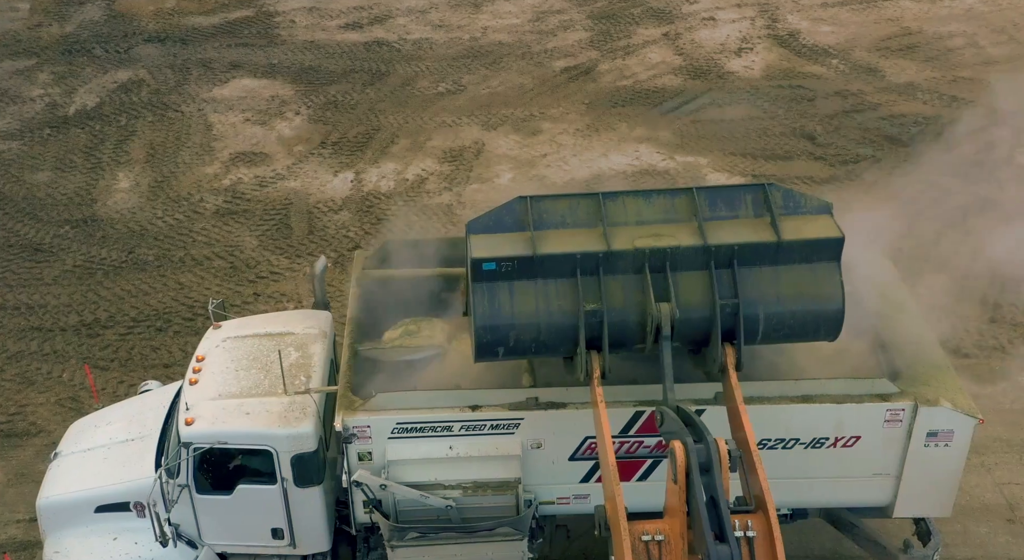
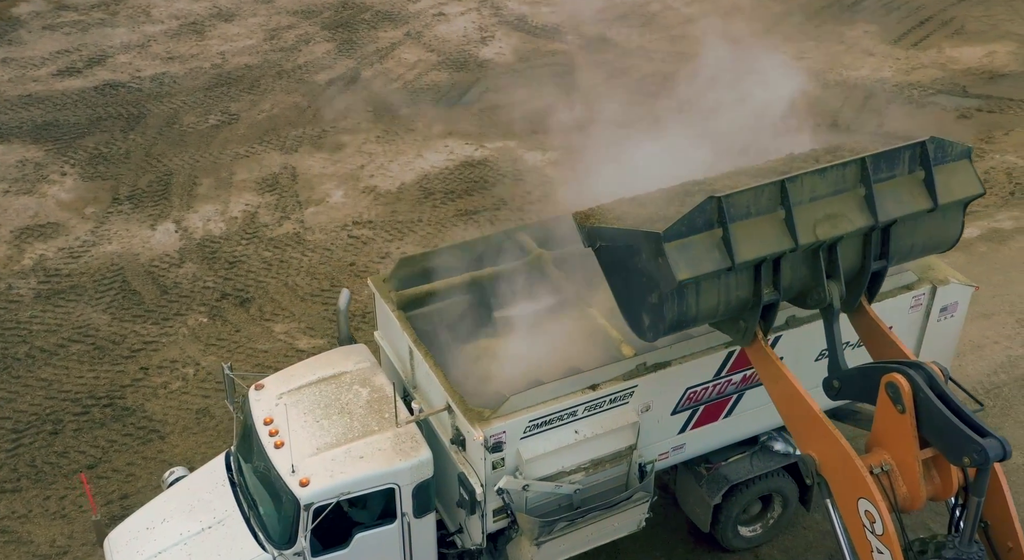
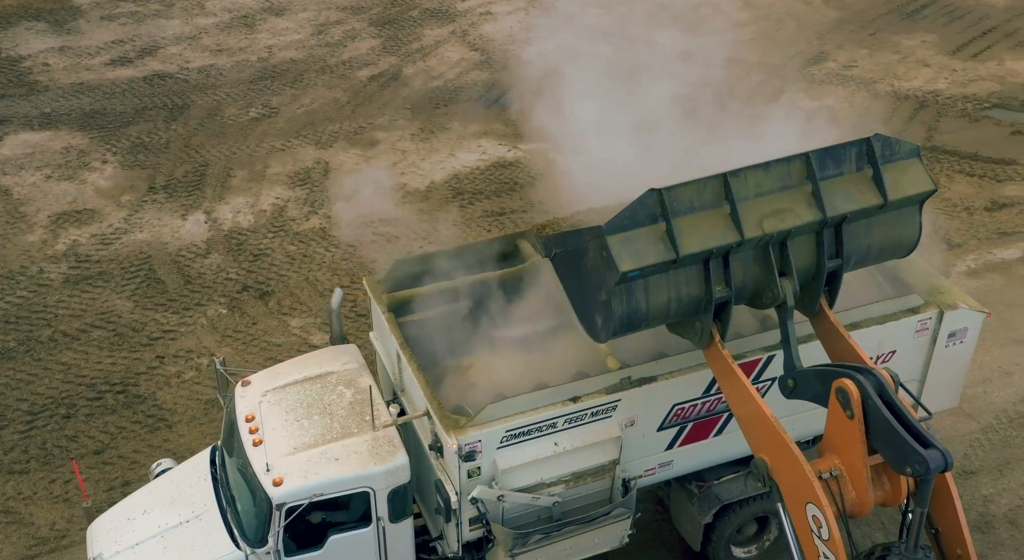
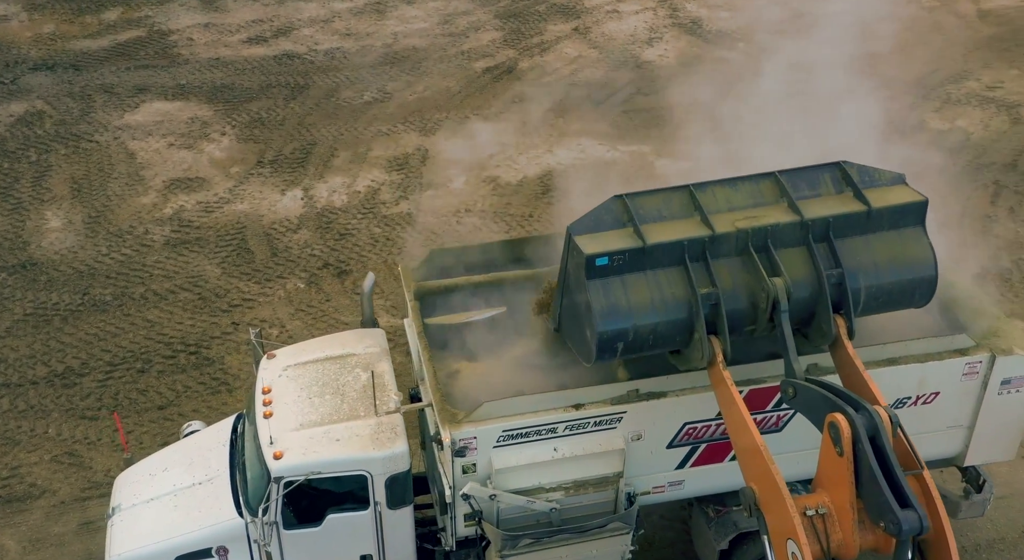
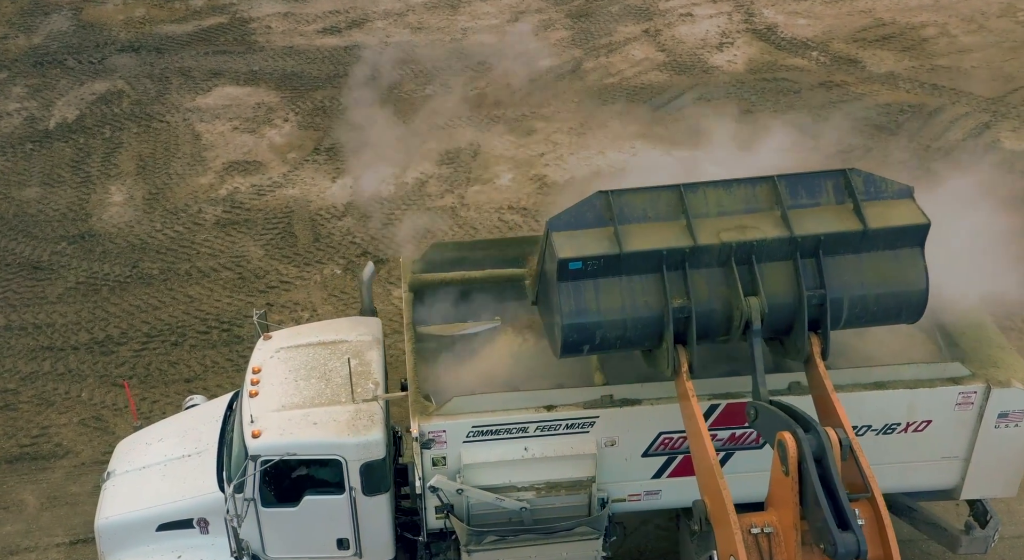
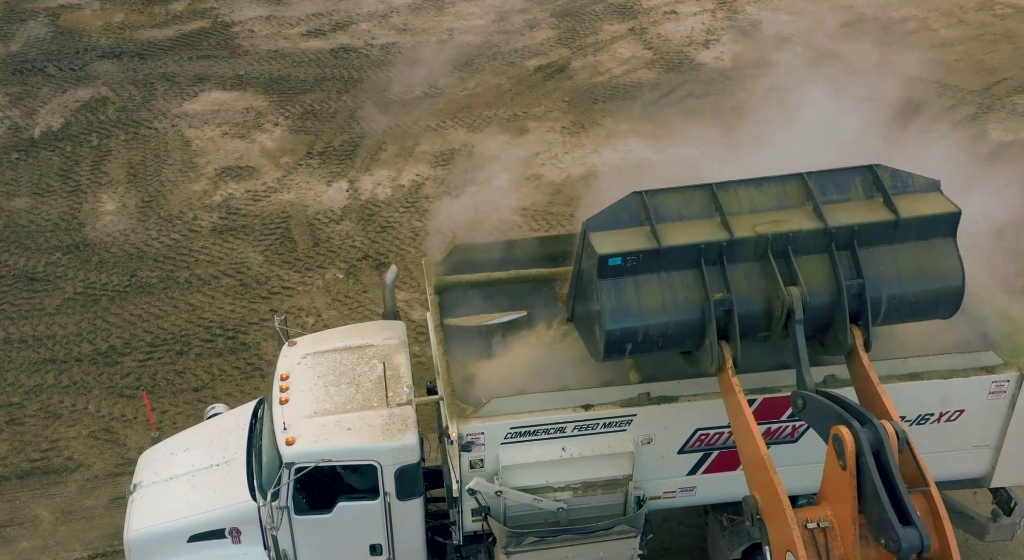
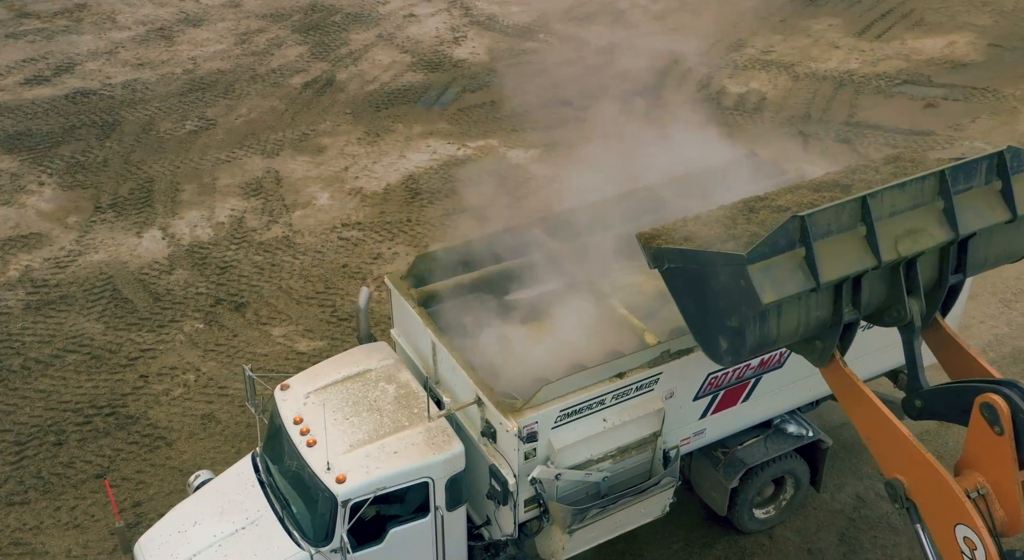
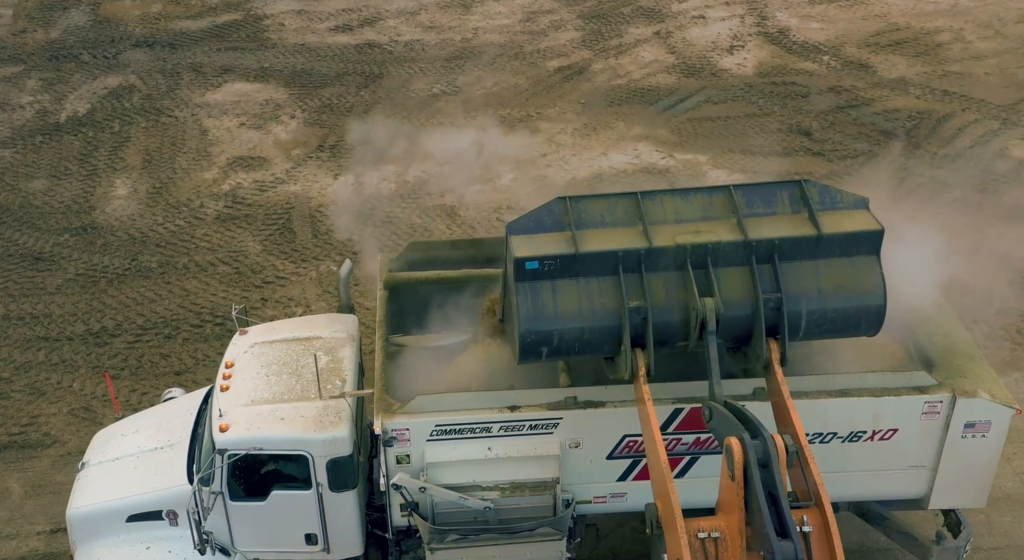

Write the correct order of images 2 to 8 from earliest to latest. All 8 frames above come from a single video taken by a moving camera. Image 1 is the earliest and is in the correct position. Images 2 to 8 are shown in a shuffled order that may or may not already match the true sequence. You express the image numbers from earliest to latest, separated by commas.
8, 5, 6, 4, 3, 2, 7
